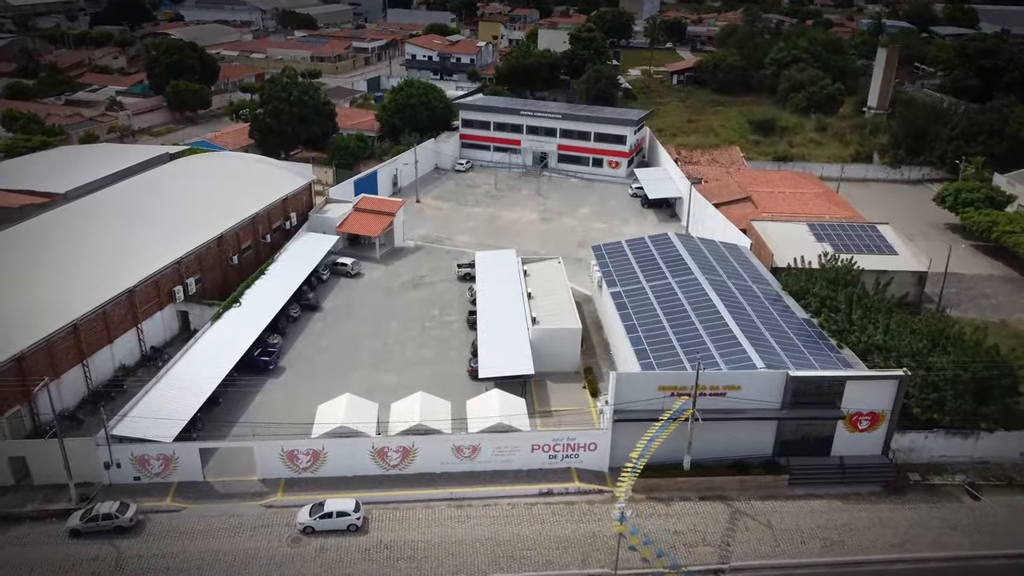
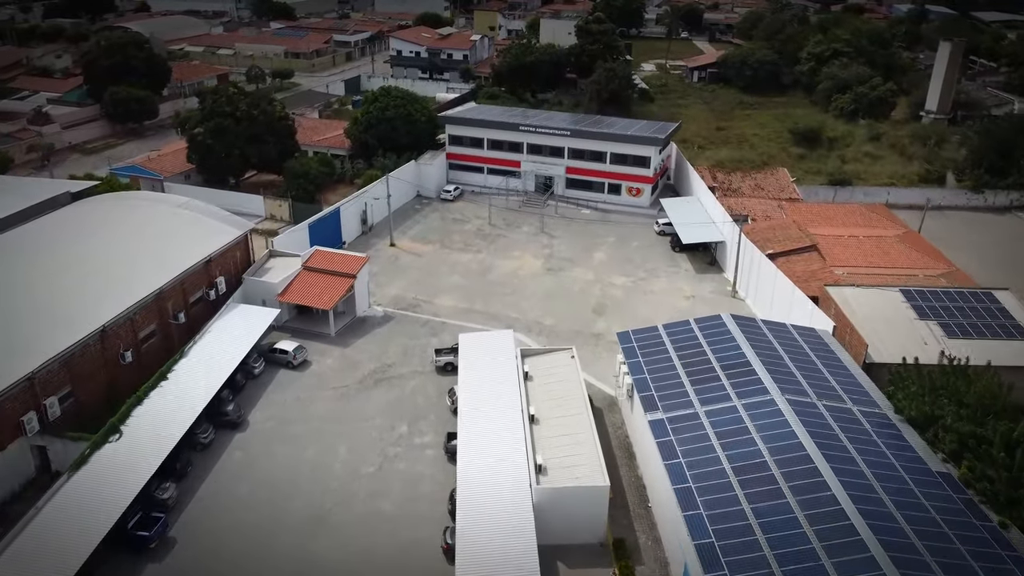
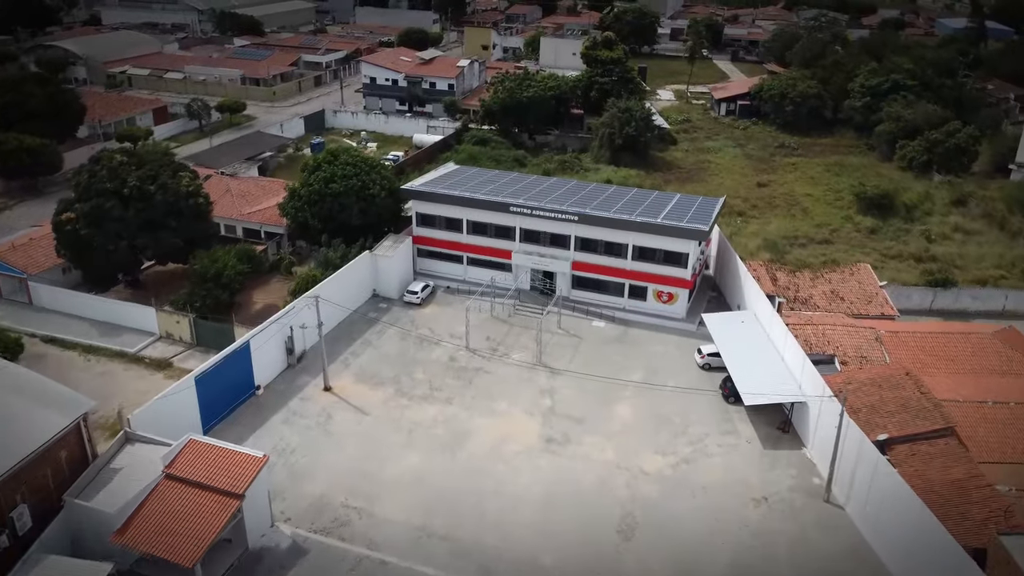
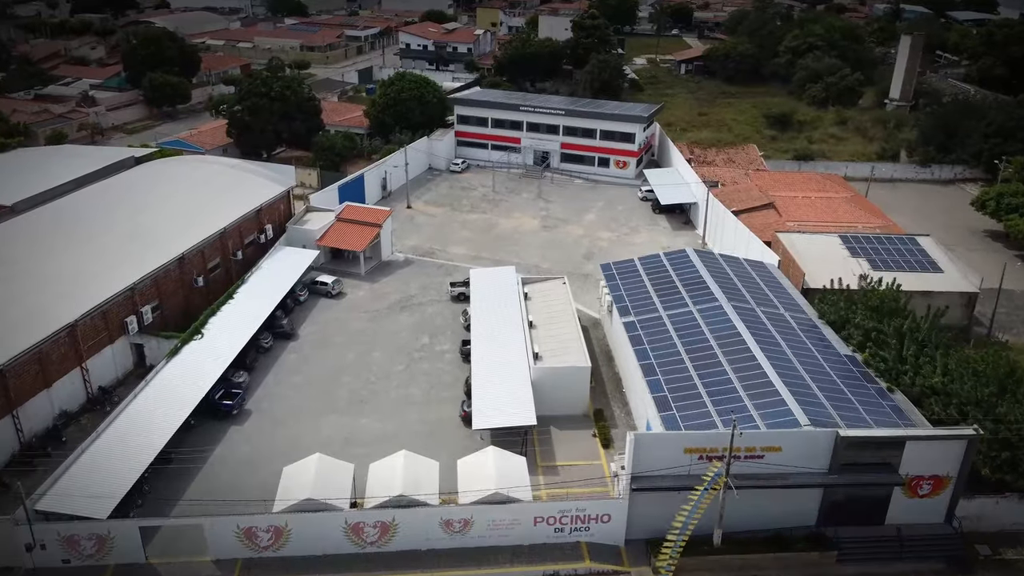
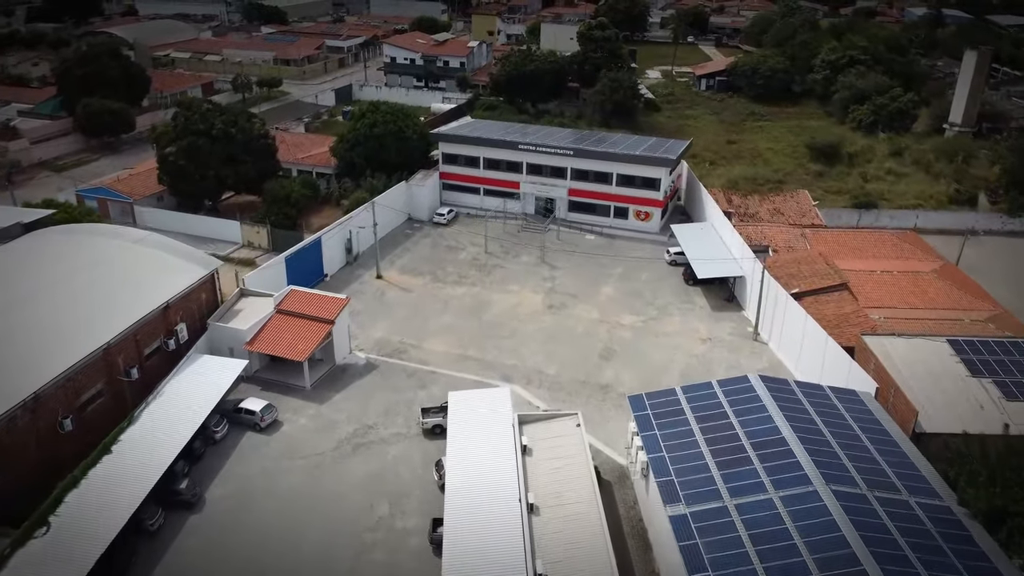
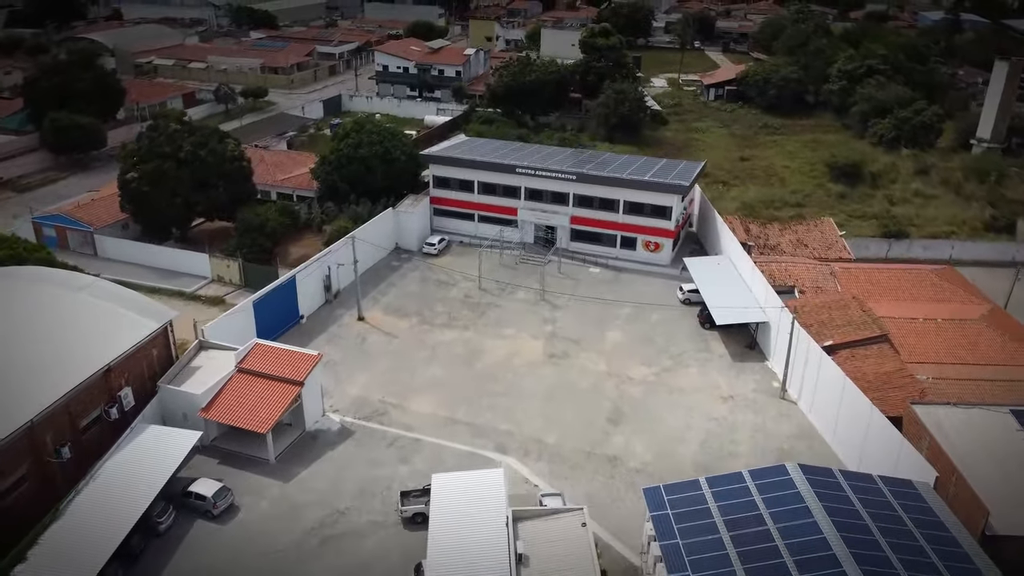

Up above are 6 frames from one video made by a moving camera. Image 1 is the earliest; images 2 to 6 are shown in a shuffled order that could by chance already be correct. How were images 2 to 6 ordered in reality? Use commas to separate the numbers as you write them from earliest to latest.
4, 2, 5, 6, 3
